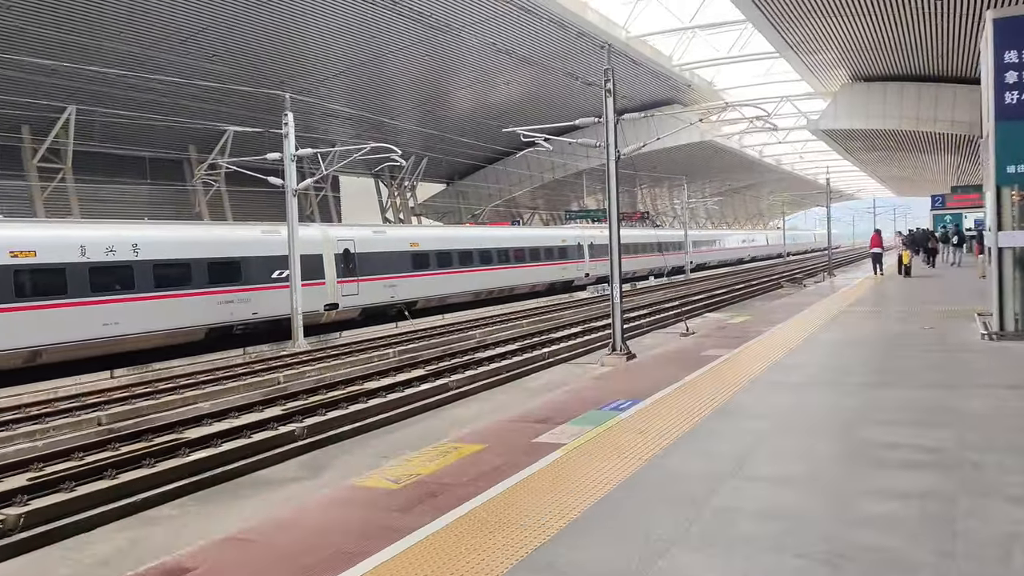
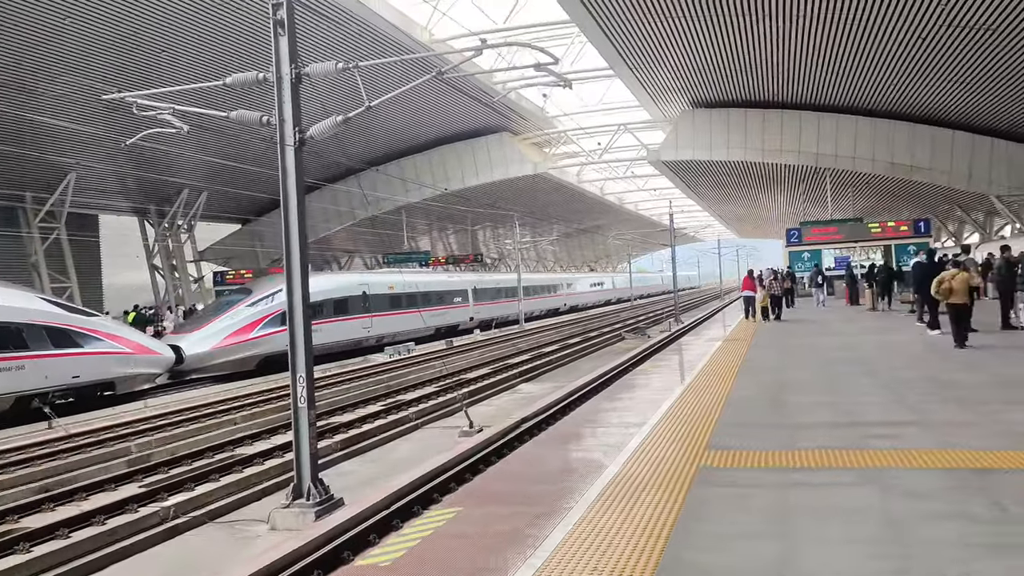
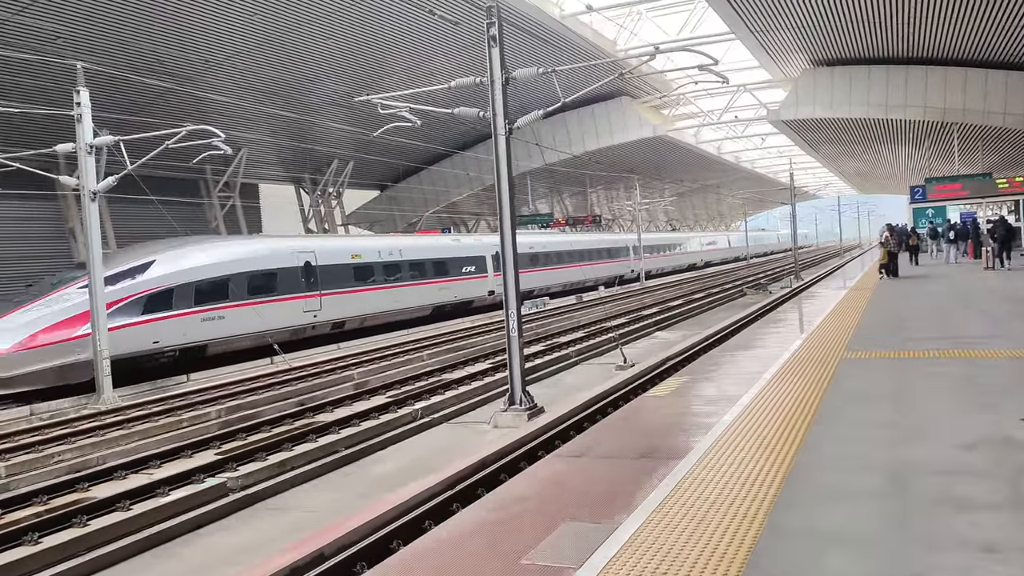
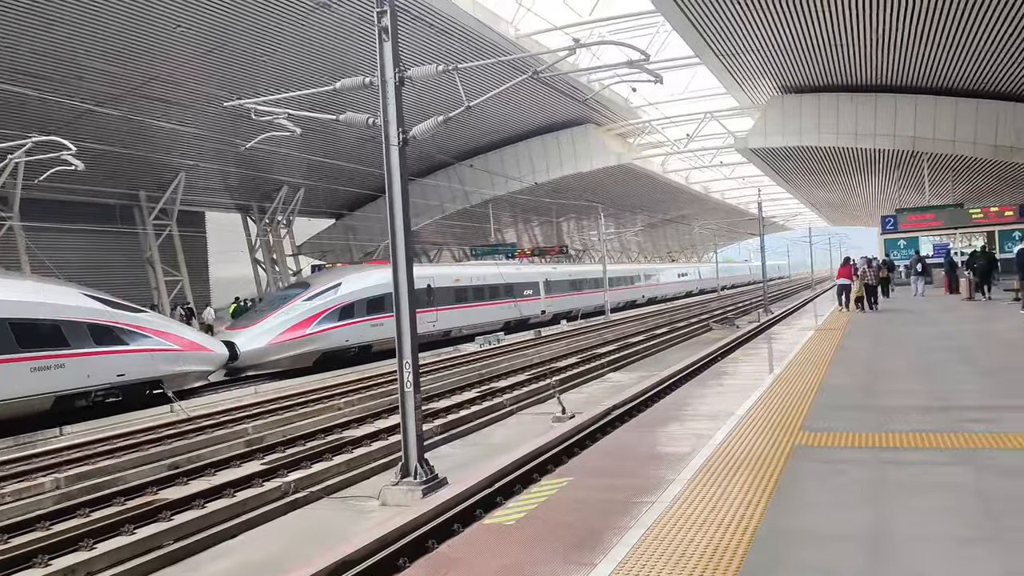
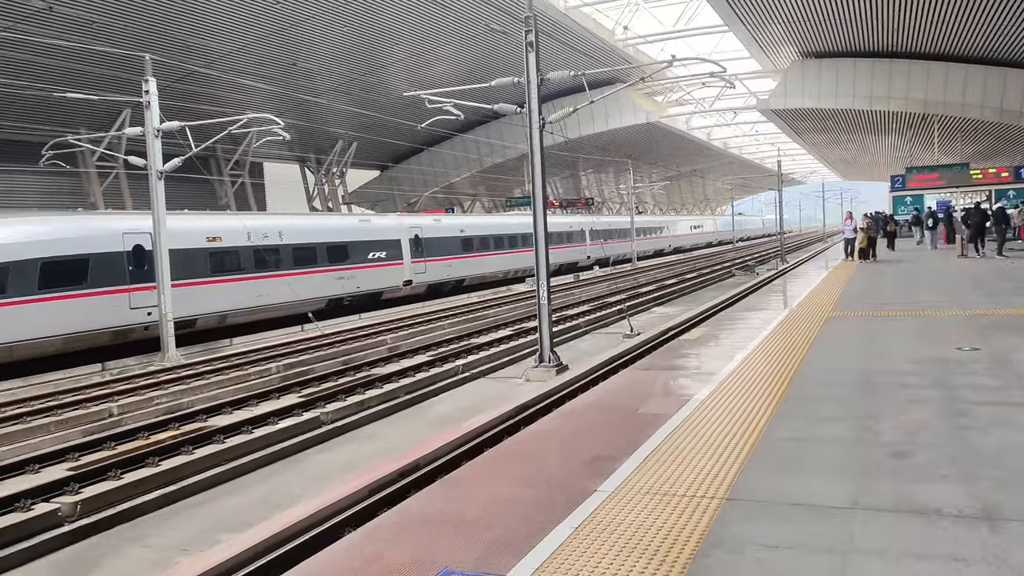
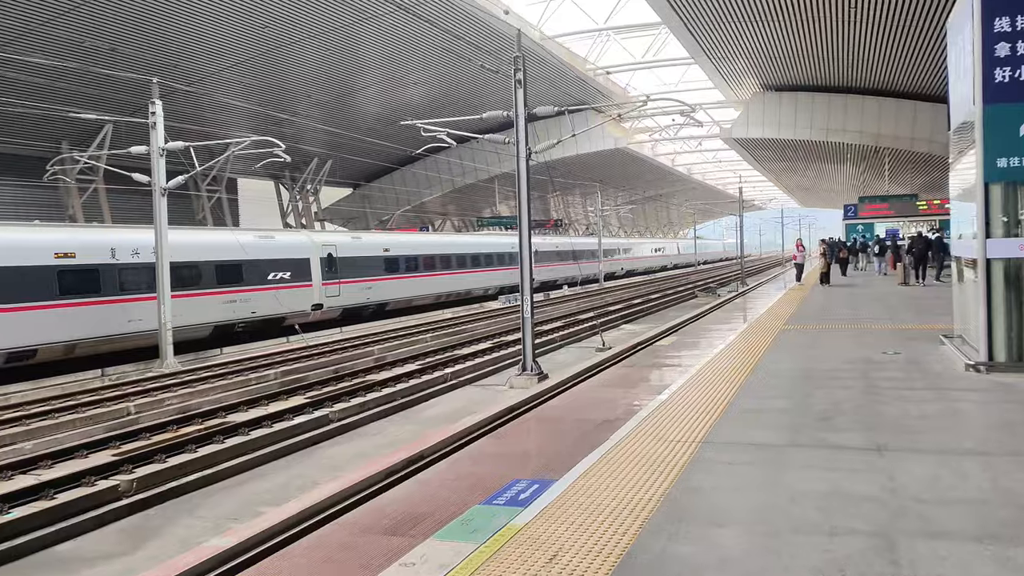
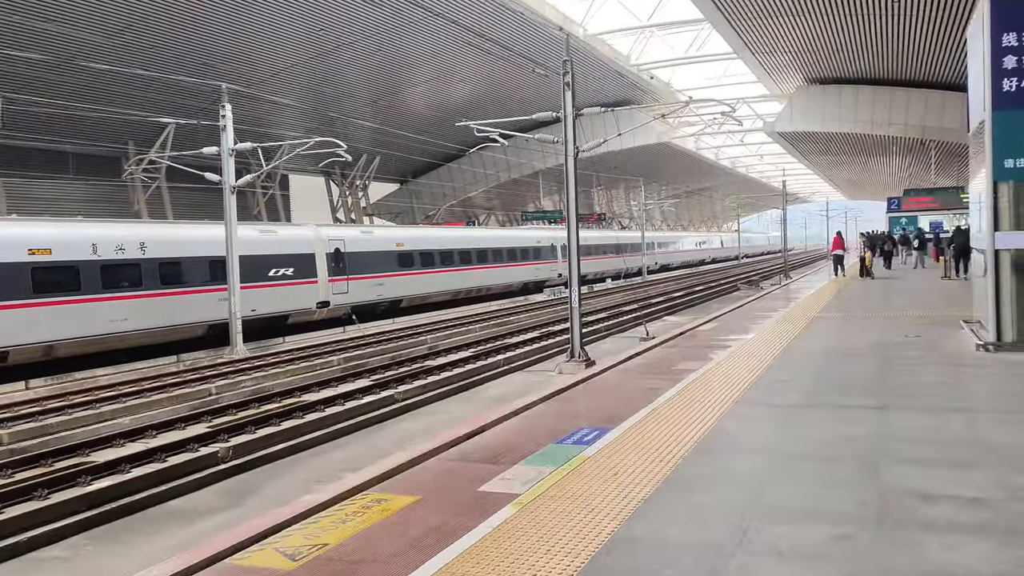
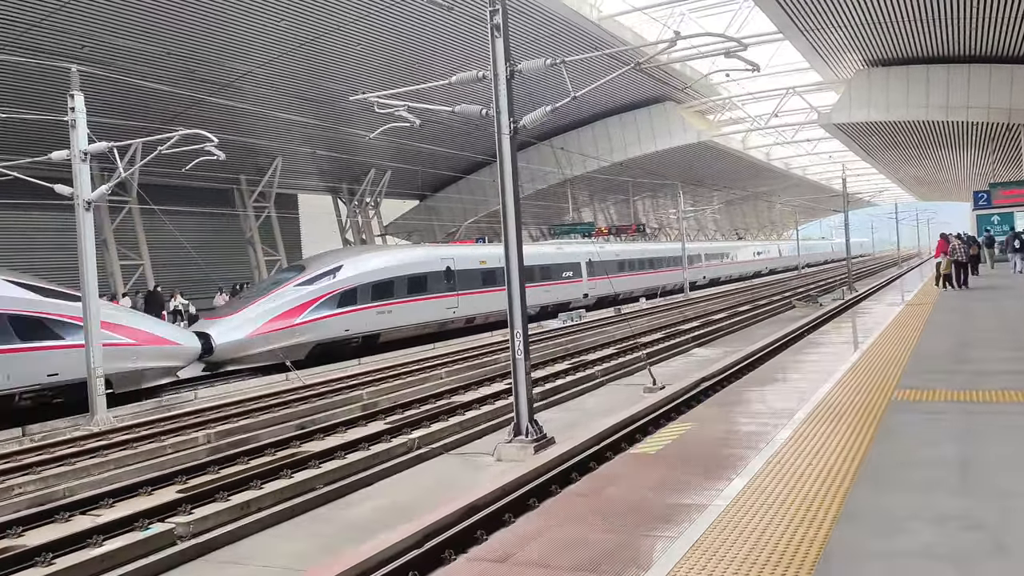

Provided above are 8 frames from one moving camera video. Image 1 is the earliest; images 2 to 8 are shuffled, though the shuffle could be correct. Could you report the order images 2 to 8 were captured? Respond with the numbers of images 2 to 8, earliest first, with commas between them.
7, 6, 5, 3, 8, 4, 2
